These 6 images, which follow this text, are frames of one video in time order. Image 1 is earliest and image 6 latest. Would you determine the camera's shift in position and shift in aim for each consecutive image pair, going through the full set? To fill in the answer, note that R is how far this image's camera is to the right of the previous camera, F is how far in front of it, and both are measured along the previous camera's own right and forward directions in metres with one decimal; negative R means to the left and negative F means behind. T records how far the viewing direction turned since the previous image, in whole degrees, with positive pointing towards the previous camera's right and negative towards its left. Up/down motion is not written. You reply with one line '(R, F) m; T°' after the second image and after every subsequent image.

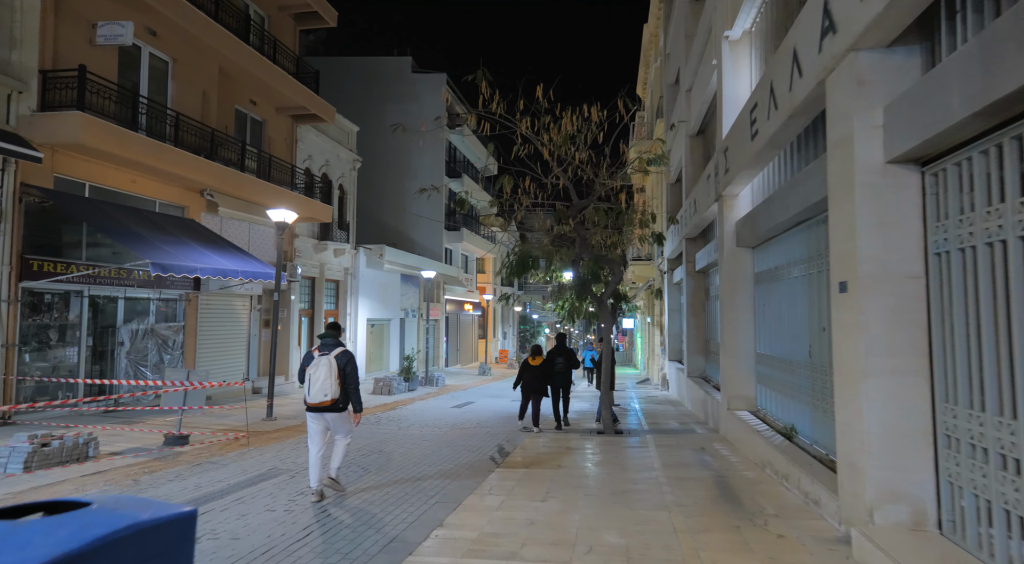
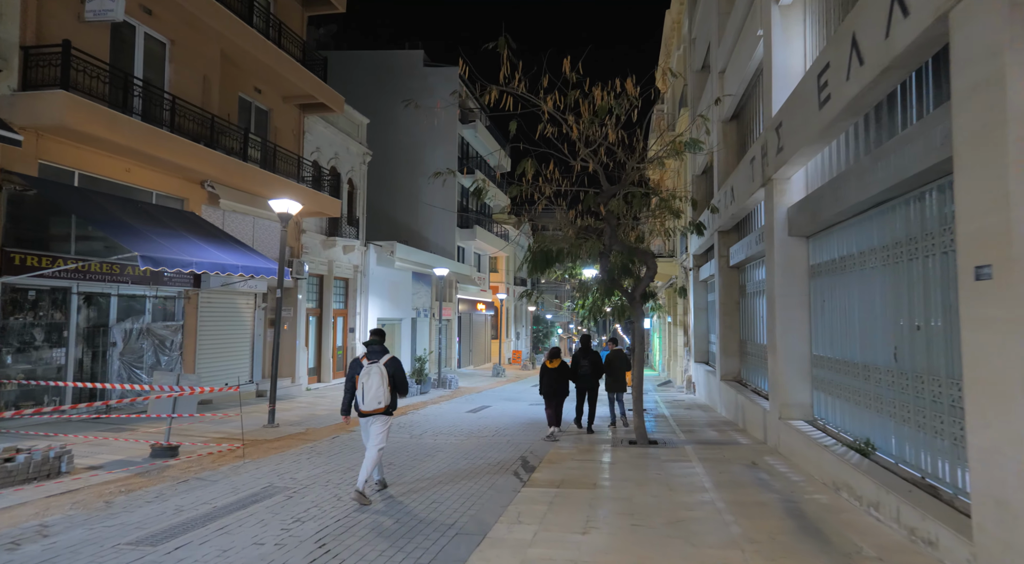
(-0.2, +1.1) m; -1°
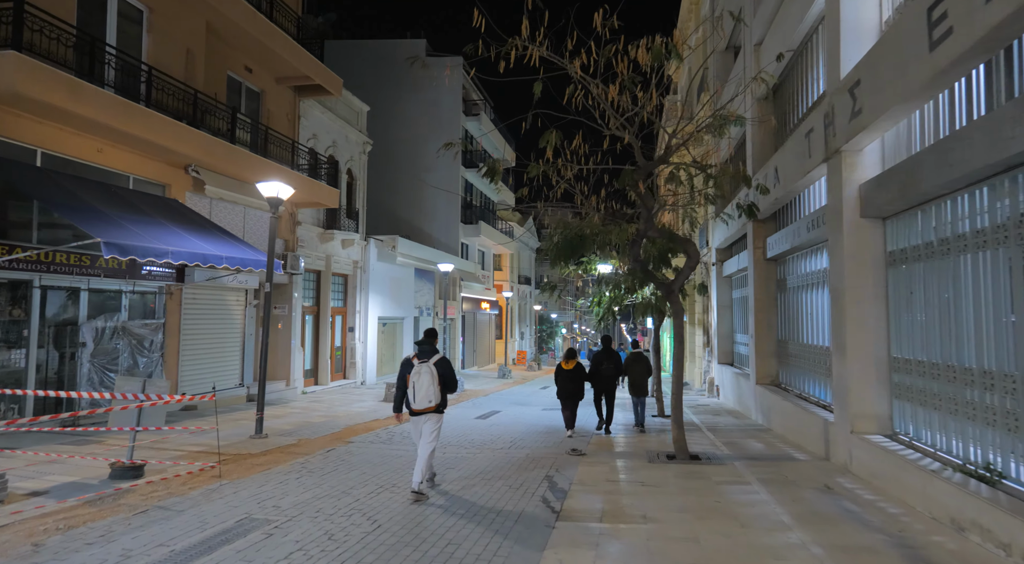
(-0.3, +1.4) m; 0°
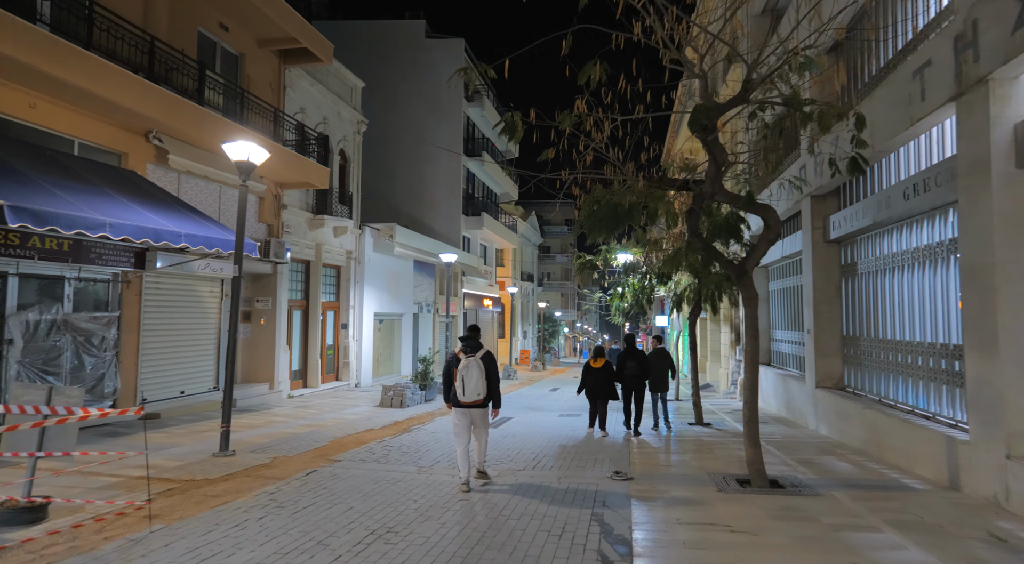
(-0.3, +2.1) m; 0°
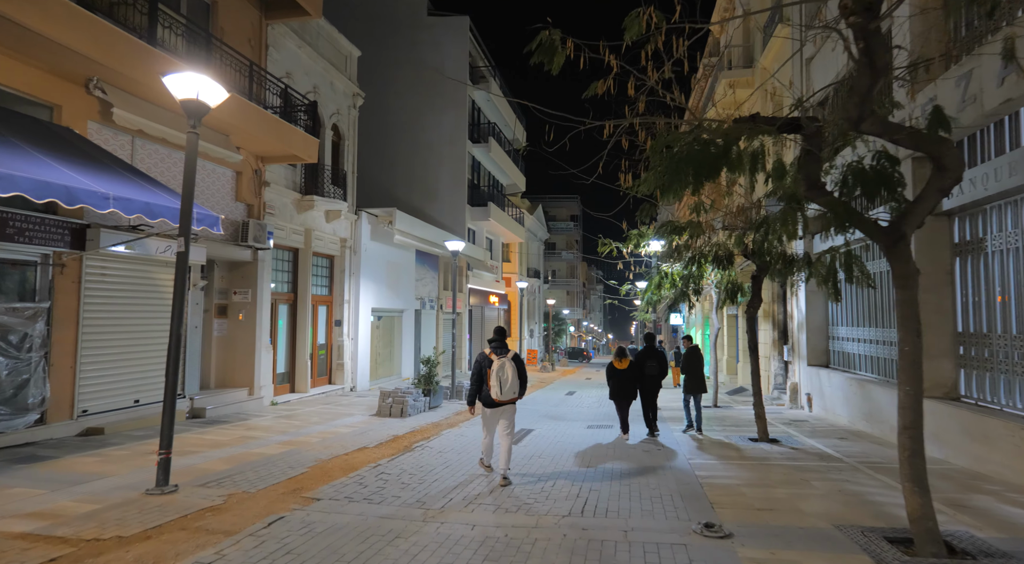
(-0.4, +2.4) m; 0°
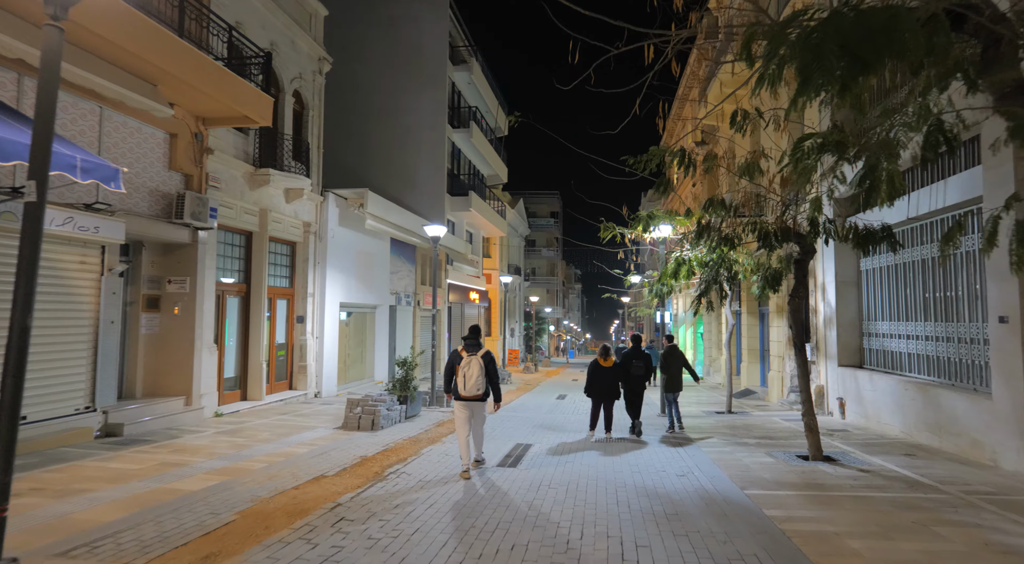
(-0.3, +2.2) m; +2°
